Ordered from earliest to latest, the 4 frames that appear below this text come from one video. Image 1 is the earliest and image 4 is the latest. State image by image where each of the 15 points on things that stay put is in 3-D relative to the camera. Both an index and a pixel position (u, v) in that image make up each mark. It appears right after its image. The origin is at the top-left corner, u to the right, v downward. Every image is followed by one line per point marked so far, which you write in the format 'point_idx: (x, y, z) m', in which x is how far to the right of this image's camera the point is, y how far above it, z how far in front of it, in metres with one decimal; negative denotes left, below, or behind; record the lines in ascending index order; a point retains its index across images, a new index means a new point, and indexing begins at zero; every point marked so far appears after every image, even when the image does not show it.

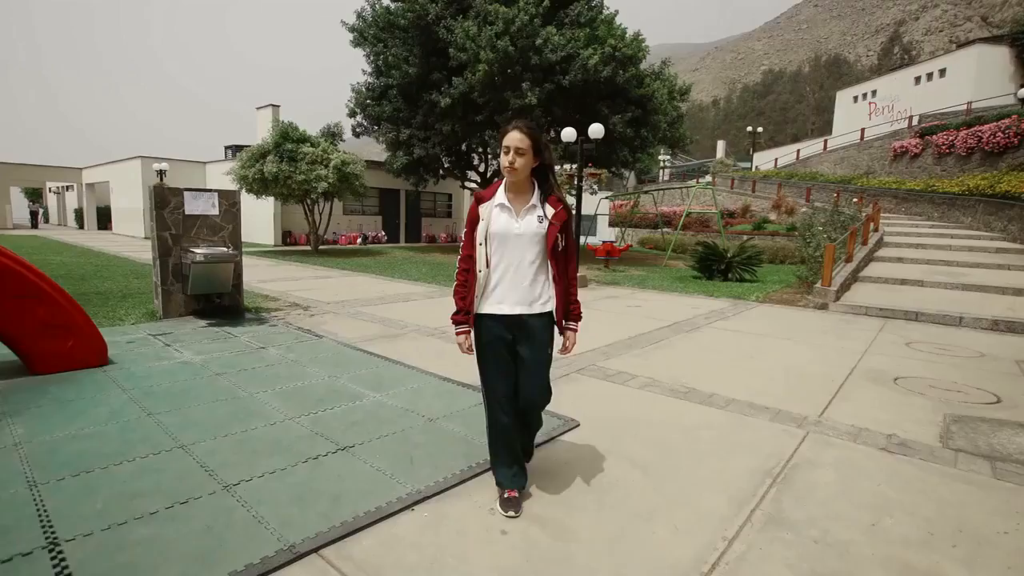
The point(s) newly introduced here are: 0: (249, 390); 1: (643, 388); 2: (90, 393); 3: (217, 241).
0: (-1.9, -0.7, +4.0) m
1: (+1.1, -0.8, +4.3) m
2: (-2.9, -0.7, +3.8) m
3: (-3.5, +0.6, +6.5) m
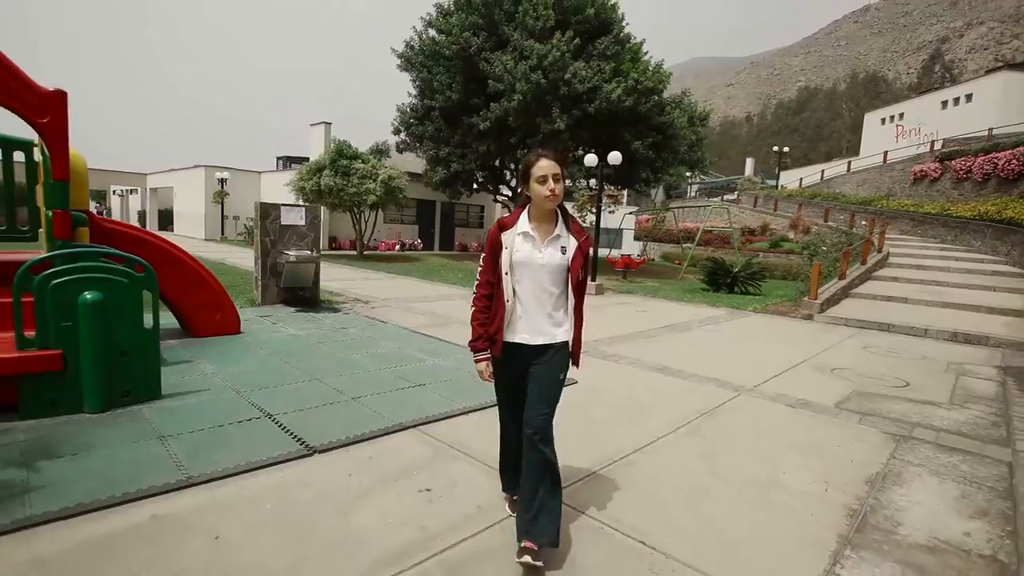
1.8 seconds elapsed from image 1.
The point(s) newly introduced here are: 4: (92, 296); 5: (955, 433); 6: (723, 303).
0: (-1.7, -0.7, +5.5) m
1: (+1.3, -0.8, +5.8) m
2: (-2.7, -0.6, +5.4) m
3: (-3.2, +0.6, +8.1) m
4: (-2.6, -0.1, +3.4) m
5: (+3.4, -1.1, +4.2) m
6: (+4.7, -0.3, +11.8) m
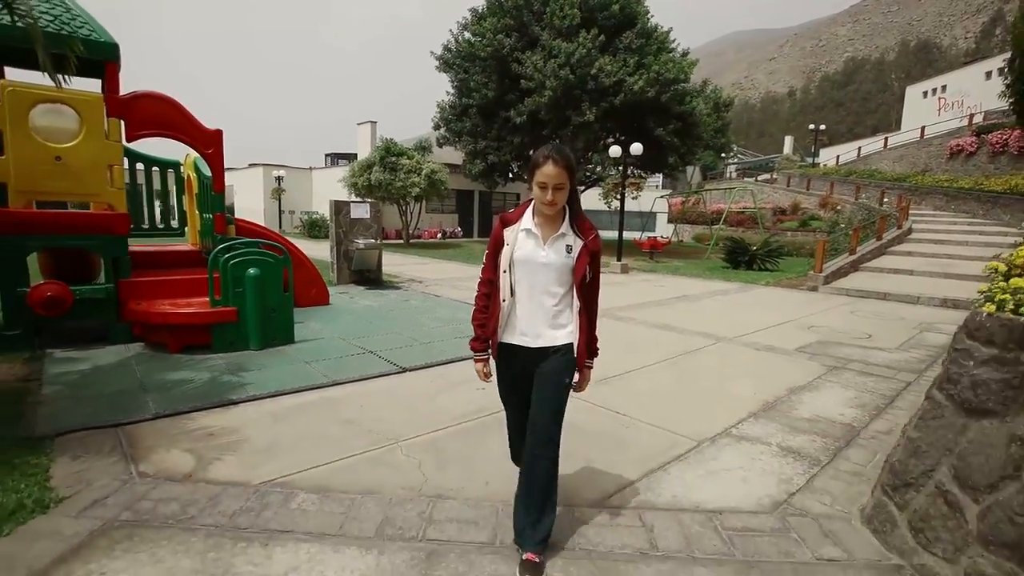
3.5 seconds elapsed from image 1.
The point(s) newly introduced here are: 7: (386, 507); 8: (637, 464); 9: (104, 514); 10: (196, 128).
0: (-1.3, -0.4, +7.1) m
1: (+1.7, -0.5, +7.1) m
2: (-2.3, -0.3, +7.1) m
3: (-2.6, +1.0, +9.8) m
4: (-2.4, +0.2, +5.0) m
5: (+3.7, -0.8, +5.4) m
6: (+5.5, +0.2, +12.9) m
7: (-0.6, -1.0, +2.5) m
8: (+0.7, -1.0, +3.1) m
9: (-1.8, -1.0, +2.4) m
10: (-3.2, +1.6, +5.5) m
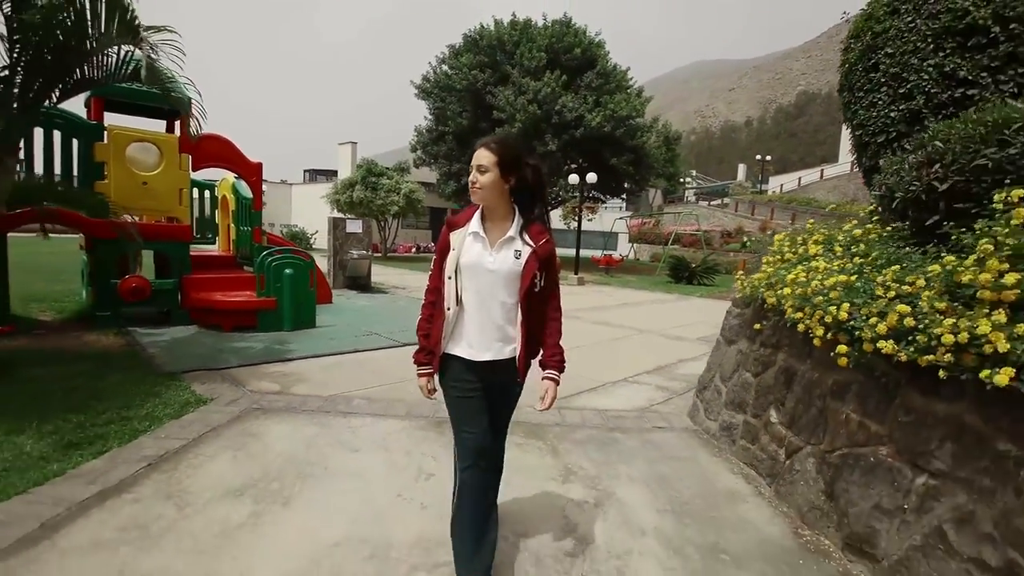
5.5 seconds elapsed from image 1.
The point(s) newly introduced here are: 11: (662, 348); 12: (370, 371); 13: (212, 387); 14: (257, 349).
0: (-1.8, -0.4, +8.8) m
1: (+1.2, -0.6, +9.0) m
2: (-2.8, -0.4, +8.7) m
3: (-3.2, +0.9, +11.4) m
4: (-2.8, +0.2, +6.7) m
5: (+3.3, -0.8, +7.4) m
6: (+4.7, -0.1, +15.0) m
7: (-0.8, -0.9, +4.3) m
8: (+0.5, -0.9, +4.9) m
9: (-2.1, -0.9, +4.1) m
10: (-3.6, +1.7, +7.2) m
11: (+2.0, -0.8, +7.1) m
12: (-1.4, -0.8, +5.3) m
13: (-2.5, -0.8, +4.4) m
14: (-2.8, -0.7, +5.8) m
